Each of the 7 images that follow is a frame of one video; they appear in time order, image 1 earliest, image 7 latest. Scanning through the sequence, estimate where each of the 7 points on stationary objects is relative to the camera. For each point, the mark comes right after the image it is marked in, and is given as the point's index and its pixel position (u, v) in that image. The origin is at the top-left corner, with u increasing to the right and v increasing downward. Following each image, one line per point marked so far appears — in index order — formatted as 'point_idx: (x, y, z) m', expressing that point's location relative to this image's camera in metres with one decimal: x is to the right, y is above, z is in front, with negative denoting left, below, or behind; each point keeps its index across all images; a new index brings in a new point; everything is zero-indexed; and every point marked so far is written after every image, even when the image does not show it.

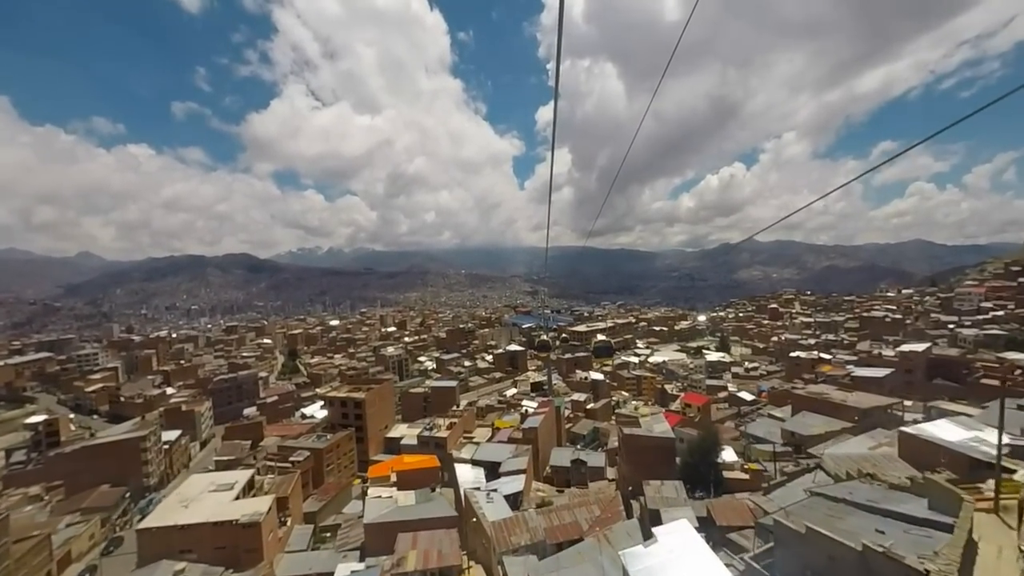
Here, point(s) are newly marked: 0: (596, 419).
0: (+3.4, -5.5, +17.9) m
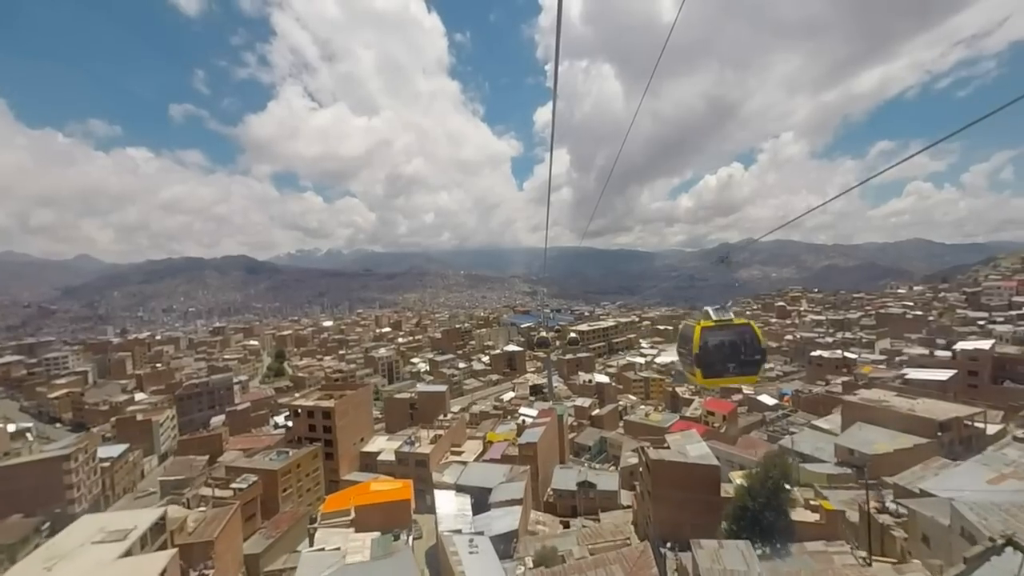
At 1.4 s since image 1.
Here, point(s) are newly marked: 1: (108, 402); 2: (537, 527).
0: (+3.3, -5.3, +16.4) m
1: (-17.2, -4.9, +19.3) m
2: (+0.5, -4.6, +8.8) m
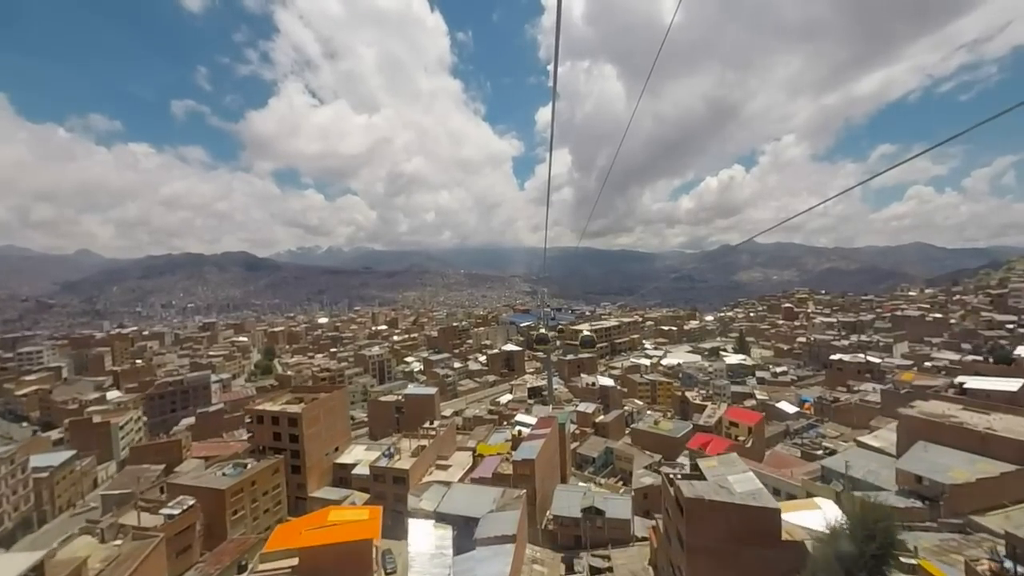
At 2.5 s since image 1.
0: (+3.2, -5.1, +15.2) m
1: (-17.3, -4.5, +18.2) m
2: (+0.3, -4.5, +7.6) m
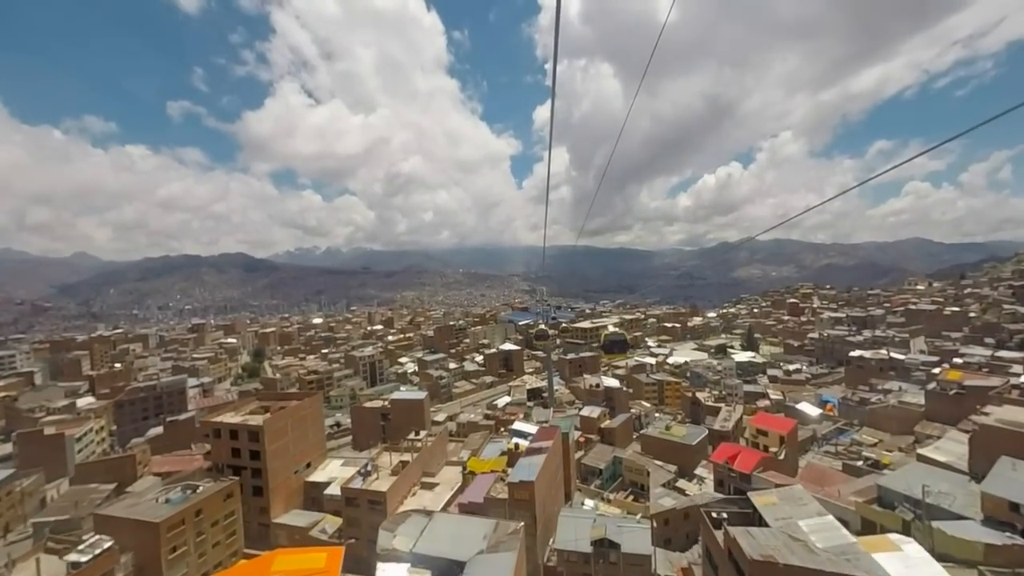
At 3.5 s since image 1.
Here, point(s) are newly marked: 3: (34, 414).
0: (+3.2, -4.9, +14.2) m
1: (-17.4, -4.5, +17.1) m
2: (+0.3, -4.3, +6.6) m
3: (-17.4, -4.6, +16.7) m
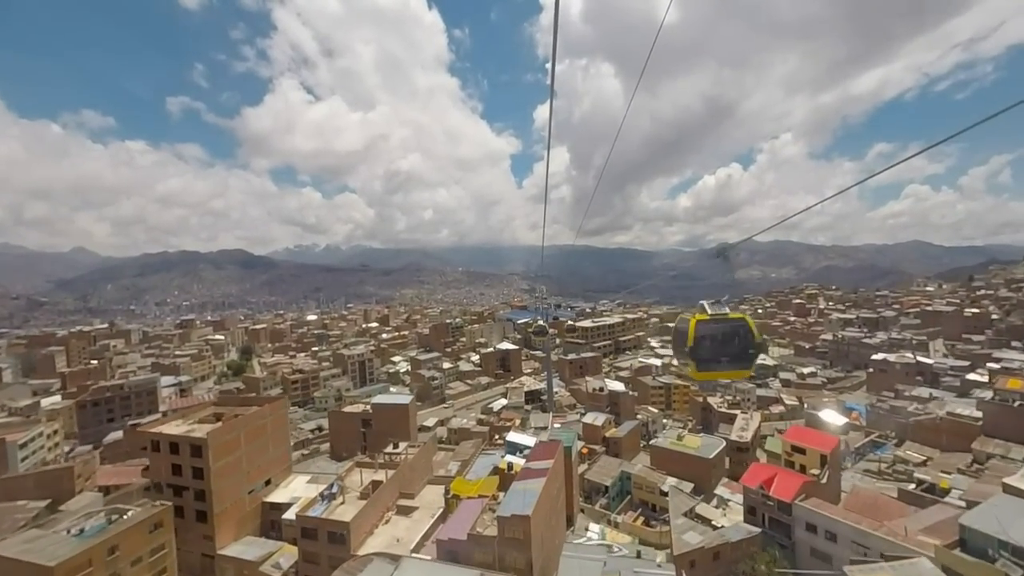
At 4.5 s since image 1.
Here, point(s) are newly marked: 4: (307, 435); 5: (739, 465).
0: (+3.0, -4.8, +13.1) m
1: (-17.5, -4.2, +16.0) m
2: (+0.2, -4.2, +5.5) m
3: (-17.5, -4.2, +15.6) m
4: (-8.2, -5.8, +17.6) m
5: (+7.1, -5.5, +13.9) m
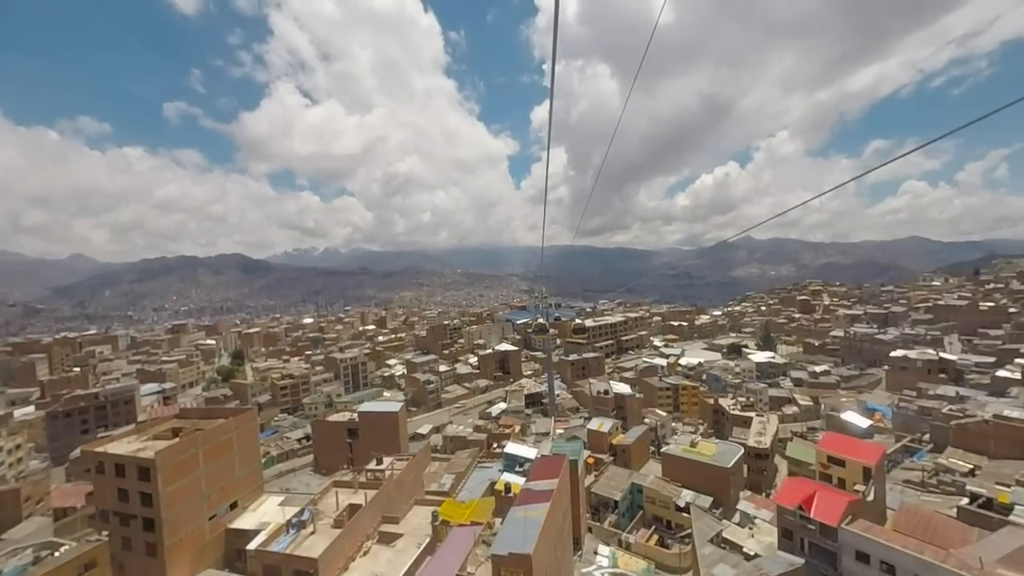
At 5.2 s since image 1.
0: (+3.0, -4.7, +12.4) m
1: (-17.5, -4.3, +15.2) m
2: (+0.2, -4.1, +4.8) m
3: (-17.5, -4.4, +14.9) m
4: (-8.2, -5.8, +16.8) m
5: (+7.1, -5.4, +13.1) m
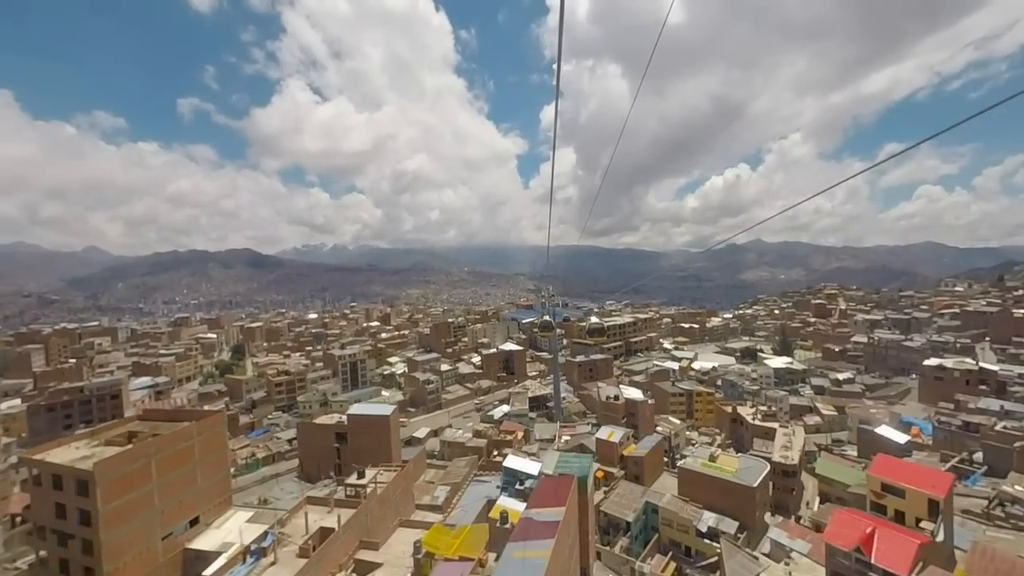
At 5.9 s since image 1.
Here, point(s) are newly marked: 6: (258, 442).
0: (+3.1, -4.7, +11.6) m
1: (-17.4, -3.9, +14.7) m
2: (+0.2, -4.0, +4.0) m
3: (-17.4, -4.0, +14.4) m
4: (-8.0, -5.6, +16.2) m
5: (+7.2, -5.4, +12.3) m
6: (-9.3, -5.7, +16.9) m
